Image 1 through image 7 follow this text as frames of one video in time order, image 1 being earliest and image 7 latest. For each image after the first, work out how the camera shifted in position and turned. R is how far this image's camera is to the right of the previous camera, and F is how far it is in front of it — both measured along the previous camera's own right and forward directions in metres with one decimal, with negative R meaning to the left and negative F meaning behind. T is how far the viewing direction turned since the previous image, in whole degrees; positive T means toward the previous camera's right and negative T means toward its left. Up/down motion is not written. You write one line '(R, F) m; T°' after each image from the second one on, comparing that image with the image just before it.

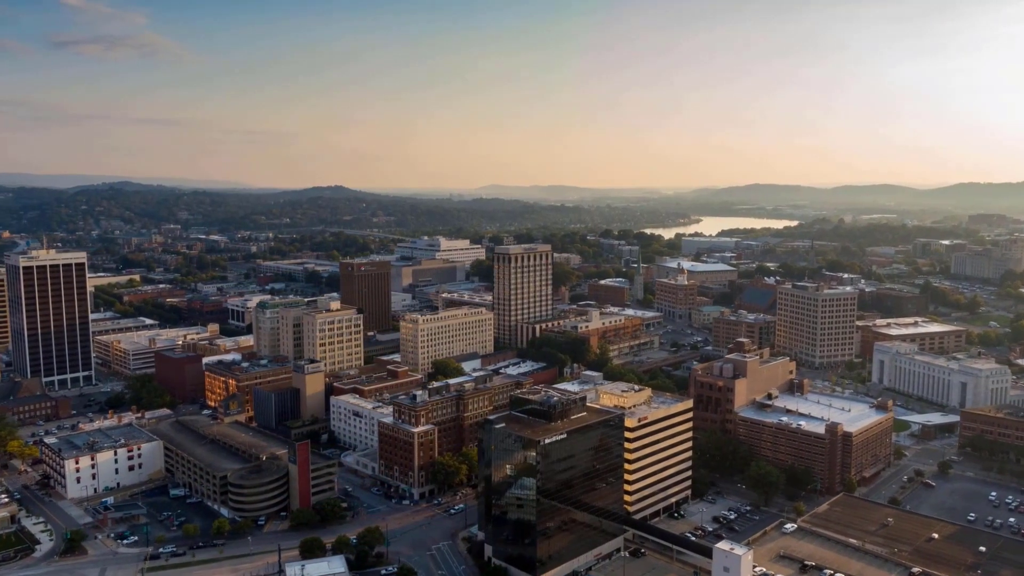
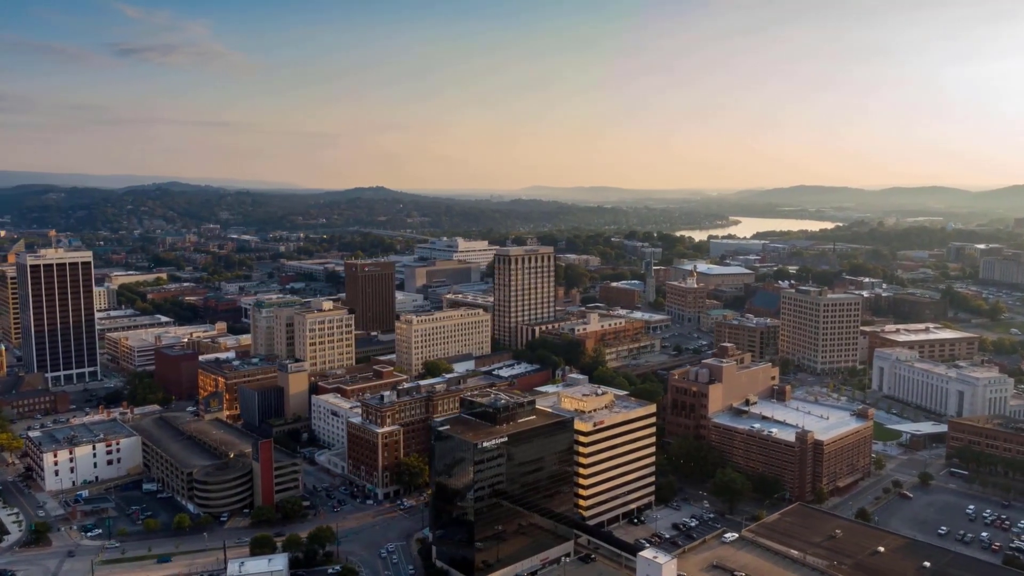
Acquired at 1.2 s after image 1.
(+4.4, +0.2) m; -3°
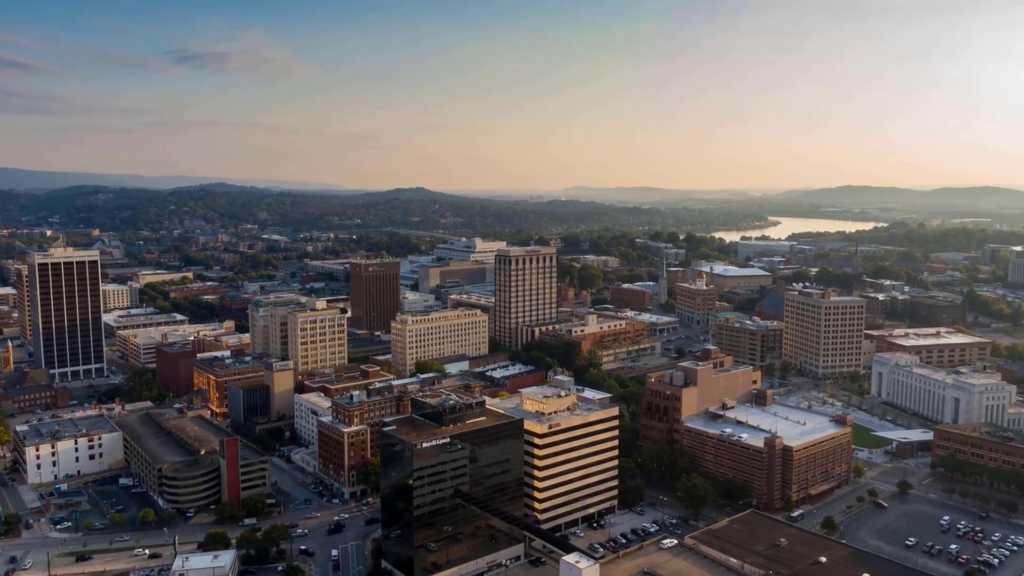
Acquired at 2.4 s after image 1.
(+4.4, +0.2) m; -3°
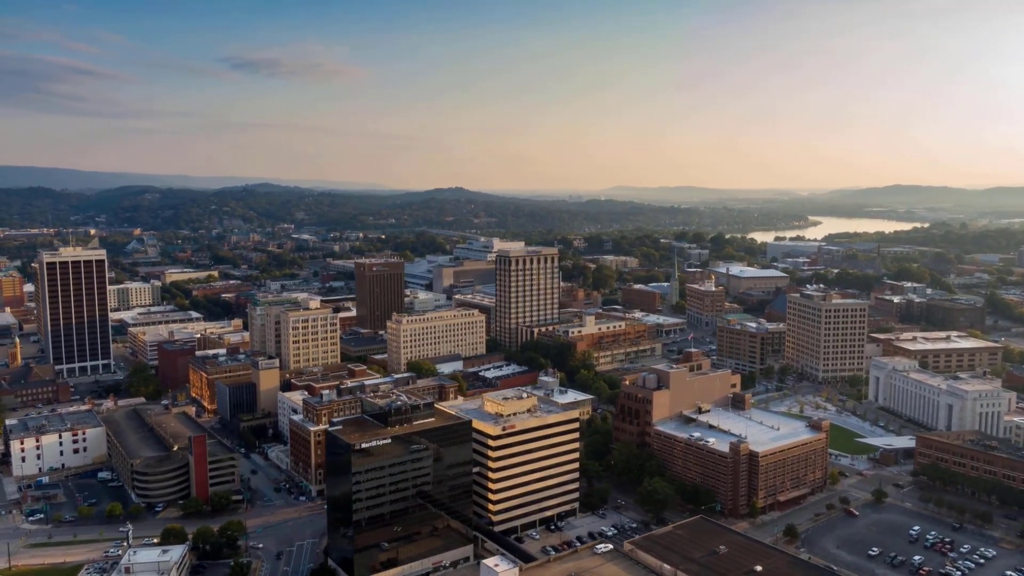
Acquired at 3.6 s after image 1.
(+4.4, +0.3) m; -3°
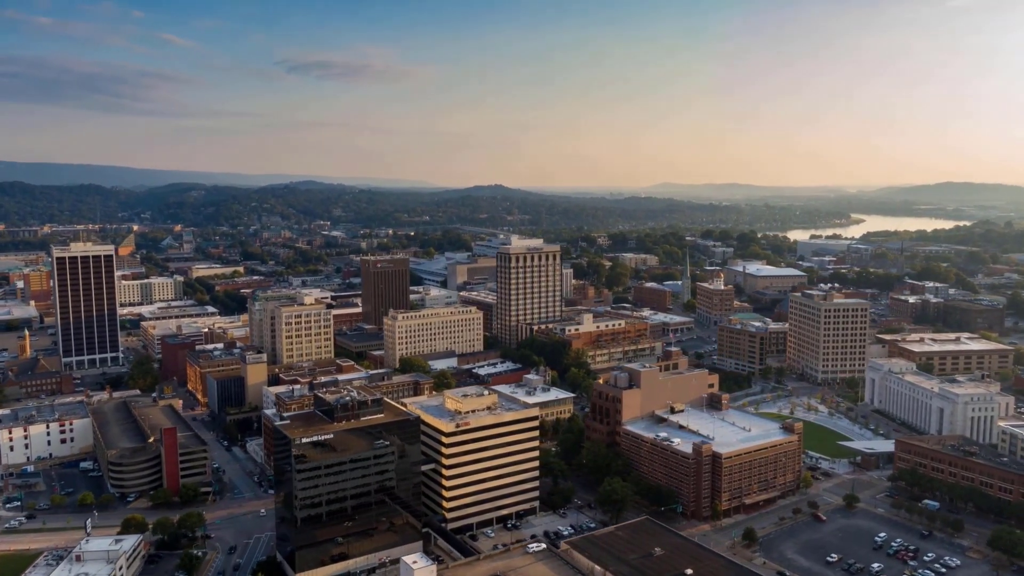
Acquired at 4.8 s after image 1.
(+4.4, +0.3) m; -3°
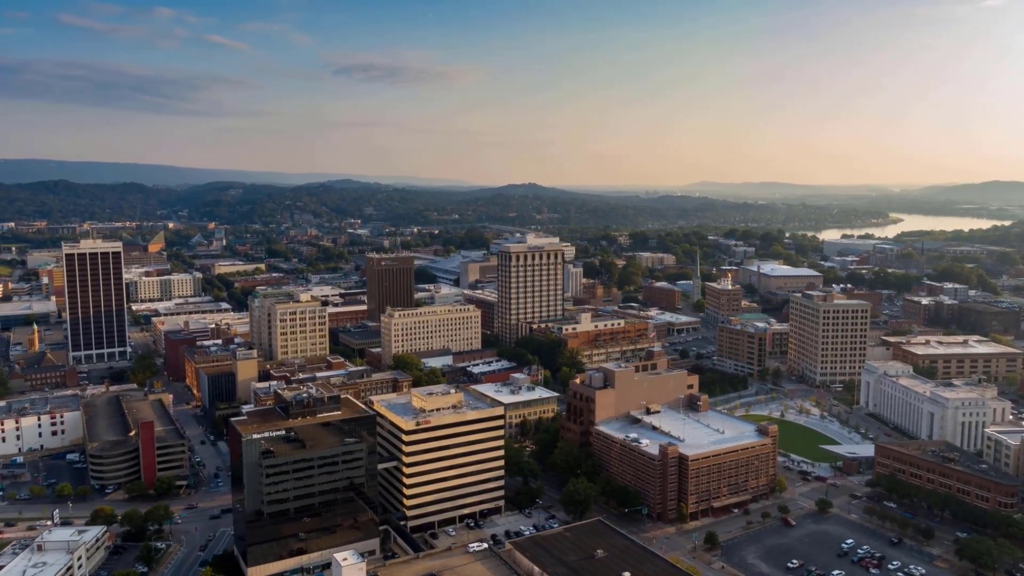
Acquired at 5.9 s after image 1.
(+3.8, +0.2) m; -3°
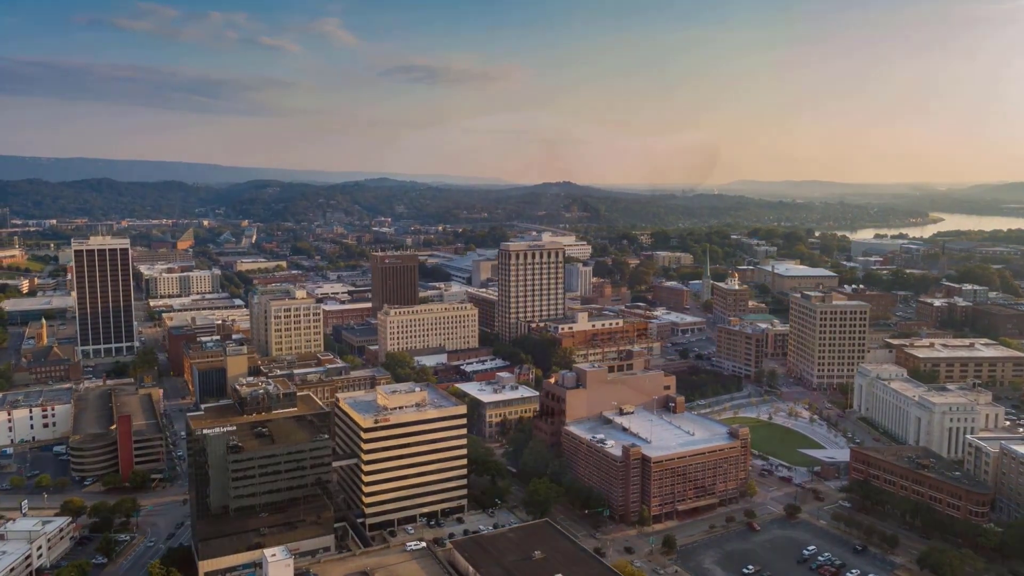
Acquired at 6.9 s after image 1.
(+3.9, +0.2) m; -3°
